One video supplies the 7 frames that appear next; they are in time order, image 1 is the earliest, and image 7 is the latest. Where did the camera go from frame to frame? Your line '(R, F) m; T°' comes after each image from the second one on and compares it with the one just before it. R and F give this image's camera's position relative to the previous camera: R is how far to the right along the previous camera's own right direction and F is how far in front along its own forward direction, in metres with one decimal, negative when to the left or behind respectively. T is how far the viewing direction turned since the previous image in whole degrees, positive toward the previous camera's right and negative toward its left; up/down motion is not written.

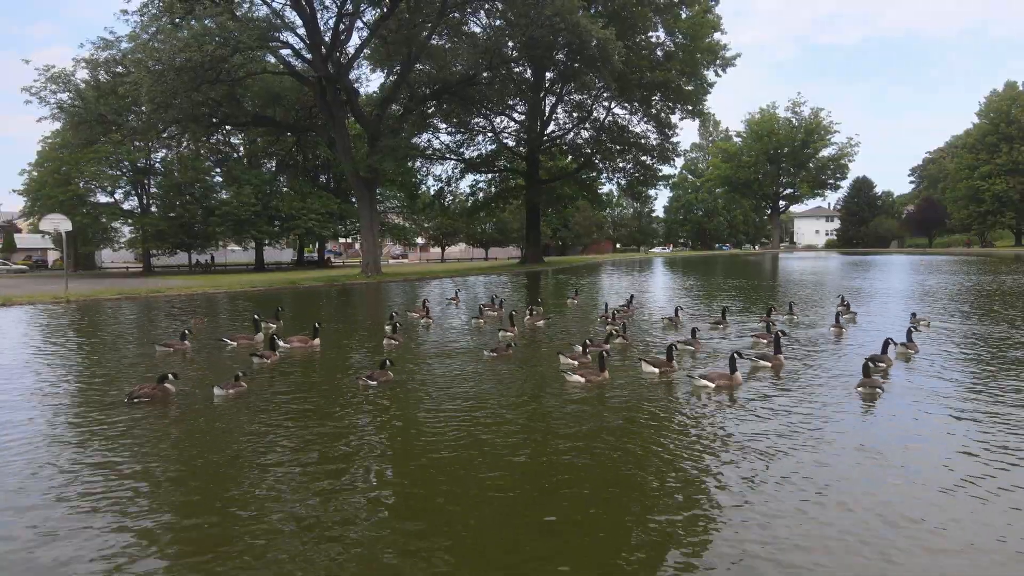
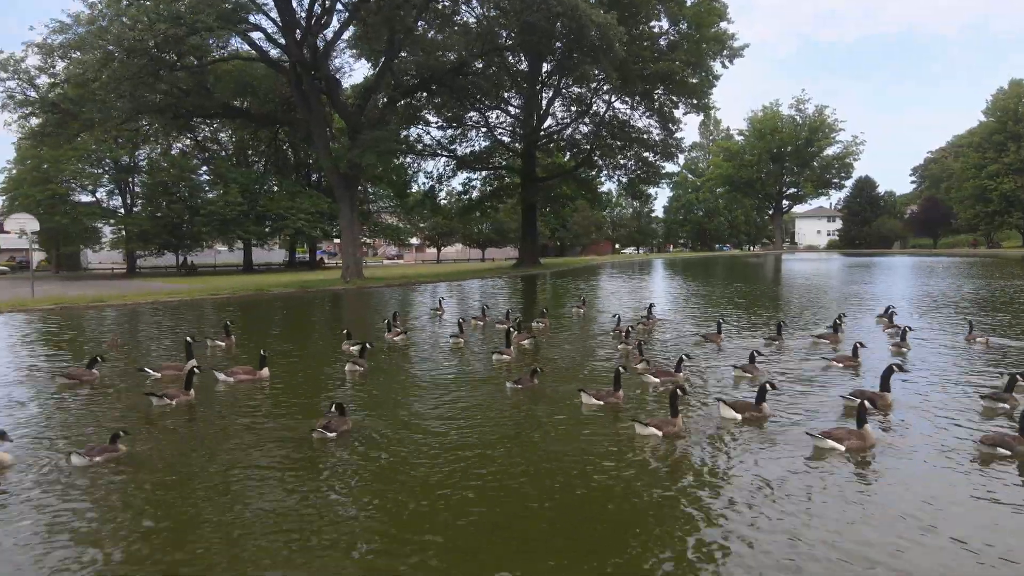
(+0.1, +1.9) m; 0°
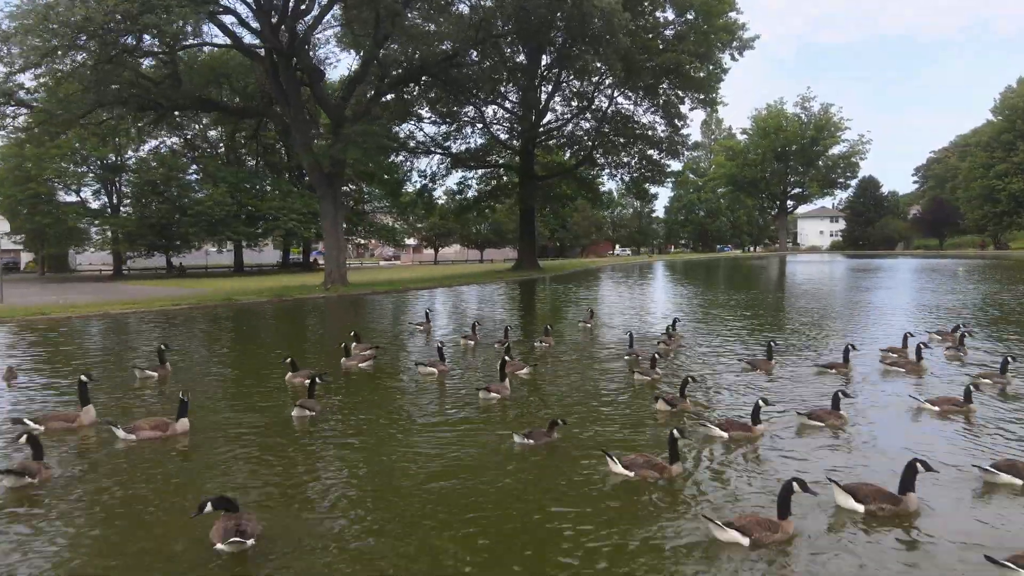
(+0.1, +1.7) m; 0°
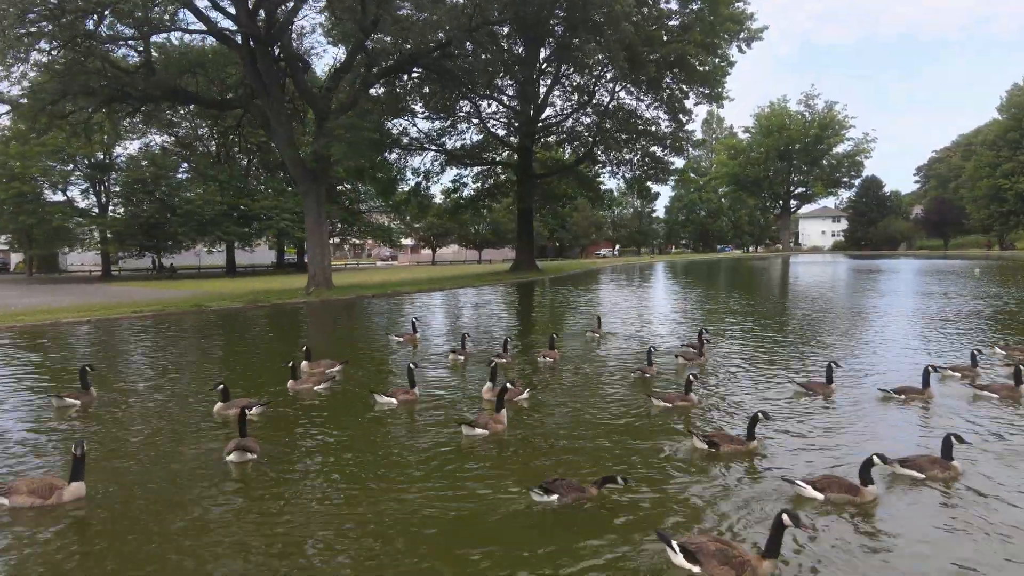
(+0.1, +1.3) m; 0°
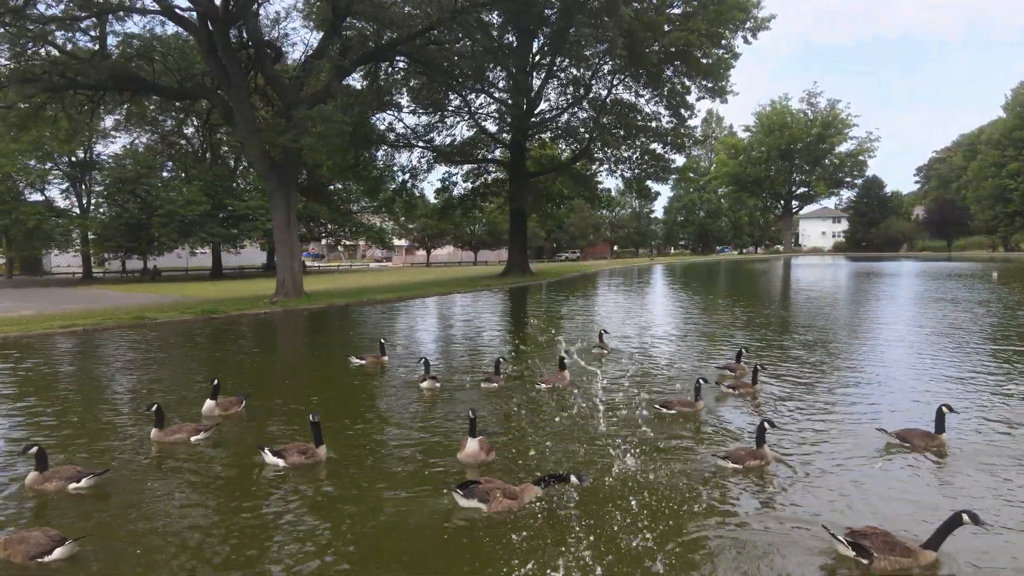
(+0.2, +1.7) m; 0°
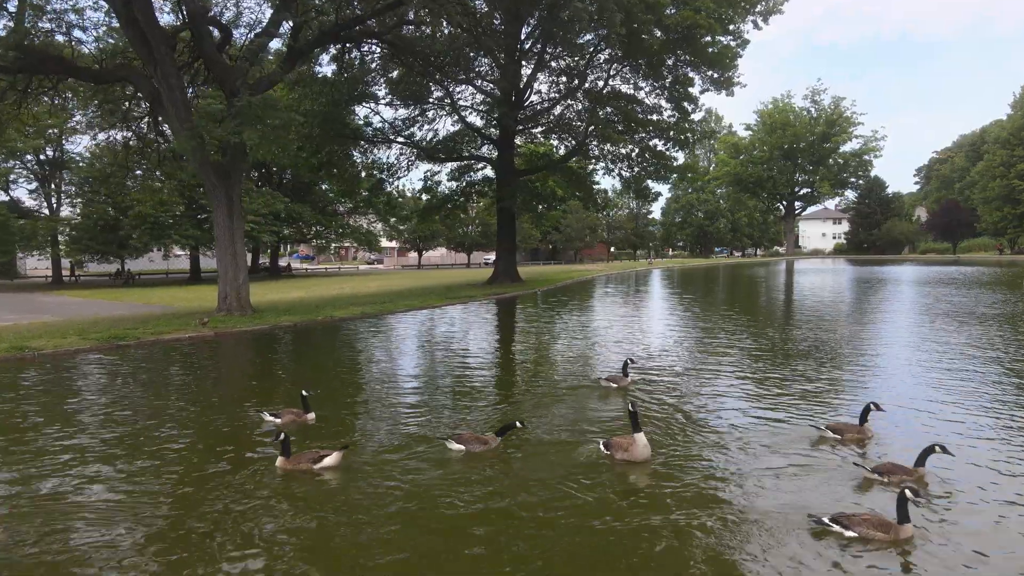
(+0.2, +2.6) m; 0°
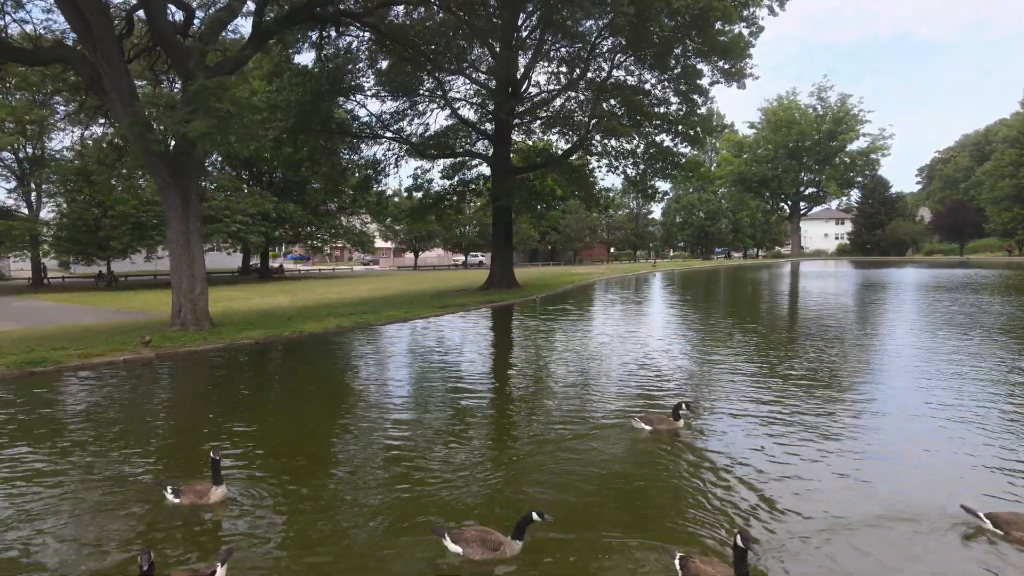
(0.0, +1.9) m; 0°
